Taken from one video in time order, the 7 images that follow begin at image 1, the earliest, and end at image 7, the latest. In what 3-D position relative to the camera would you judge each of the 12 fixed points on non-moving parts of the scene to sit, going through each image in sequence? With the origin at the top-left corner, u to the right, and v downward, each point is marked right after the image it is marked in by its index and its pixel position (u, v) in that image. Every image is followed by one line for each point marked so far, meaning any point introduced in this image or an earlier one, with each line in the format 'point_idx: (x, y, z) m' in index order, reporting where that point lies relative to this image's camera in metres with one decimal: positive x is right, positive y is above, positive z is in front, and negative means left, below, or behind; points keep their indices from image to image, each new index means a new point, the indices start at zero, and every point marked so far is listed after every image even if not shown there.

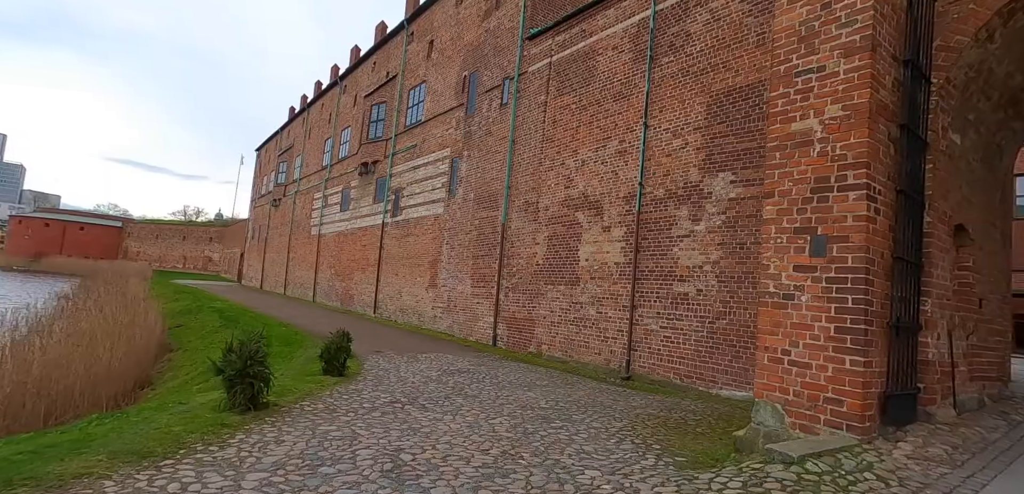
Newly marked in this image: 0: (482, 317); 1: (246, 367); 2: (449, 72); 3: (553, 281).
0: (-0.8, -1.8, +12.7) m
1: (-2.3, -1.0, +4.3) m
2: (-2.0, +5.5, +15.9) m
3: (+0.9, -0.7, +10.7) m
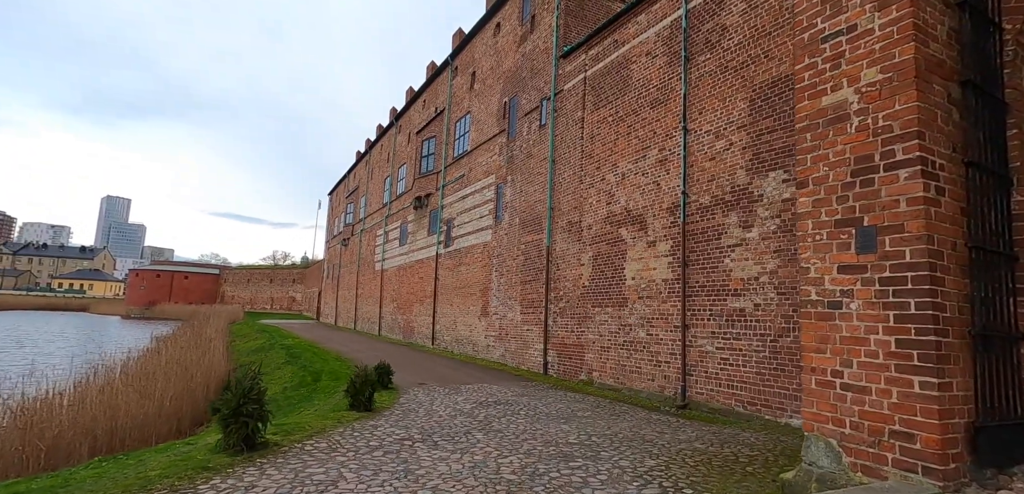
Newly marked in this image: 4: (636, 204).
0: (+0.5, -2.4, +12.2) m
1: (-2.3, -1.3, +4.2) m
2: (-0.7, +4.6, +15.9) m
3: (+1.8, -1.1, +10.1) m
4: (+2.3, +0.8, +9.5) m
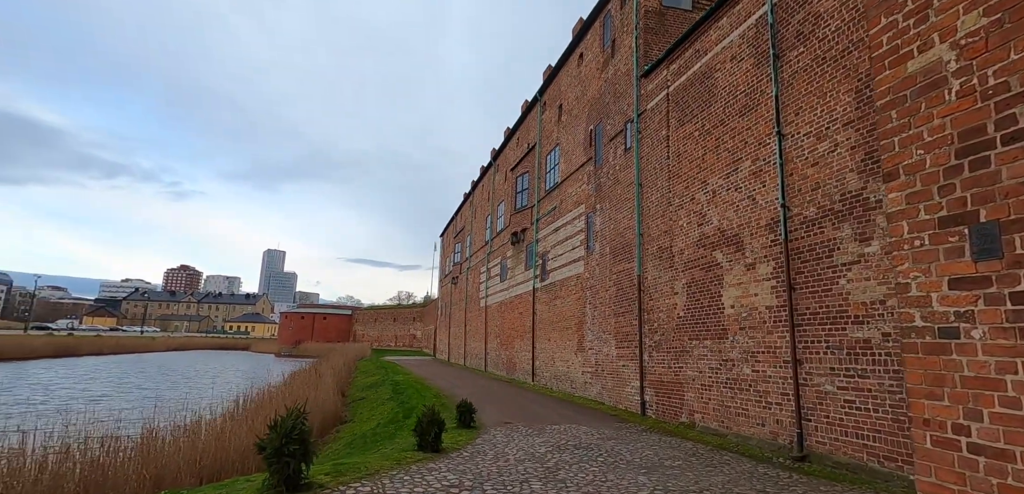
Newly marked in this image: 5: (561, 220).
0: (+2.6, -3.0, +11.3) m
1: (-1.9, -1.6, +4.2) m
2: (+2.0, +3.7, +15.7) m
3: (+3.3, -1.6, +9.1) m
4: (+3.7, +0.4, +8.5) m
5: (+1.6, +0.9, +16.4) m
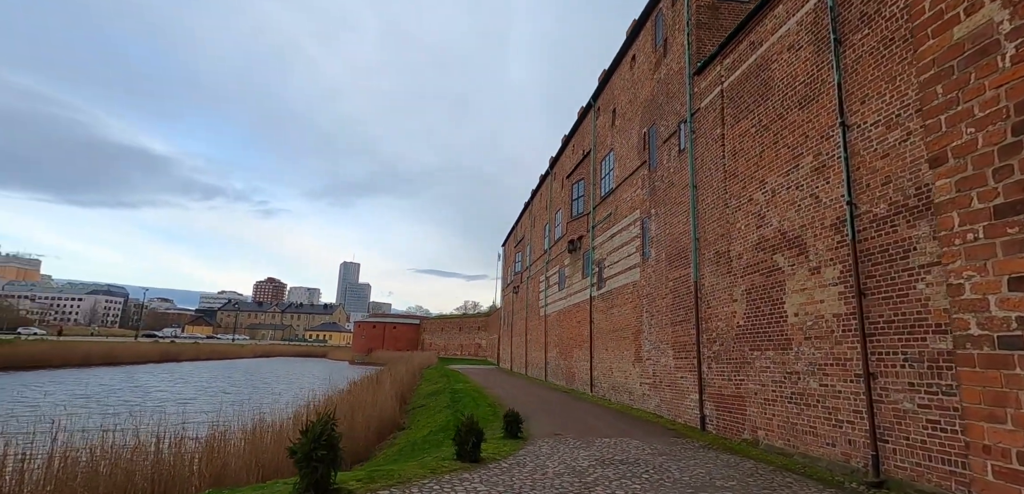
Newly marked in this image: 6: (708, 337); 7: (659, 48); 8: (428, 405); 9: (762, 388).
0: (+3.7, -3.1, +10.7) m
1: (-1.7, -1.7, +4.3) m
2: (+3.6, +3.5, +15.3) m
3: (+4.1, -1.7, +8.4) m
4: (+4.3, +0.3, +7.8) m
5: (+3.3, +0.7, +16.0) m
6: (+3.9, -1.8, +10.0) m
7: (+3.9, +5.3, +13.5) m
8: (-2.7, -5.1, +16.2) m
9: (+4.1, -2.3, +8.3) m
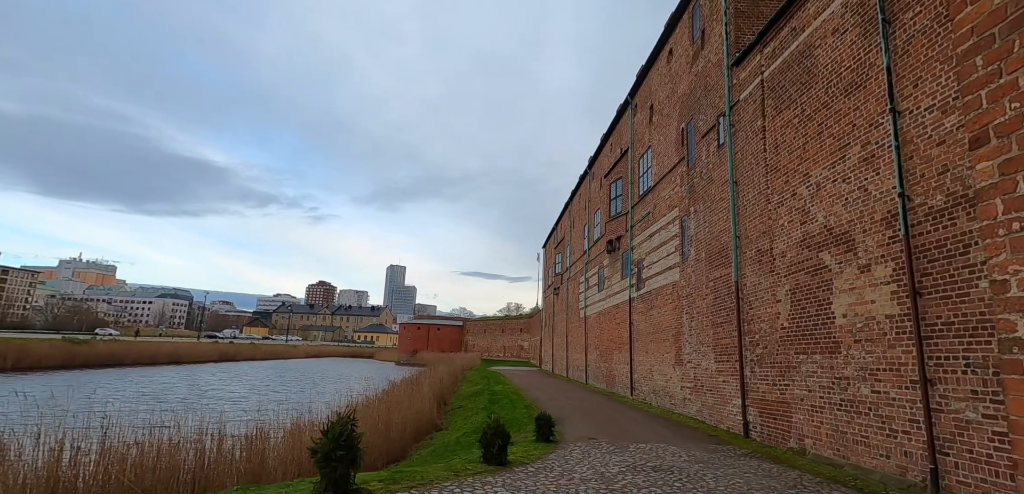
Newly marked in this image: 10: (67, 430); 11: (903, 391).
0: (+4.4, -3.1, +10.2) m
1: (-1.5, -1.7, +4.3) m
2: (+4.6, +3.5, +14.9) m
3: (+4.6, -1.6, +8.0) m
4: (+4.8, +0.4, +7.3) m
5: (+4.4, +0.7, +15.6) m
6: (+4.5, -1.8, +9.6) m
7: (+4.8, +5.3, +13.0) m
8: (-1.5, -5.1, +16.2) m
9: (+4.6, -2.3, +7.8) m
10: (-6.9, -2.9, +7.8) m
11: (+4.7, -1.7, +6.1) m
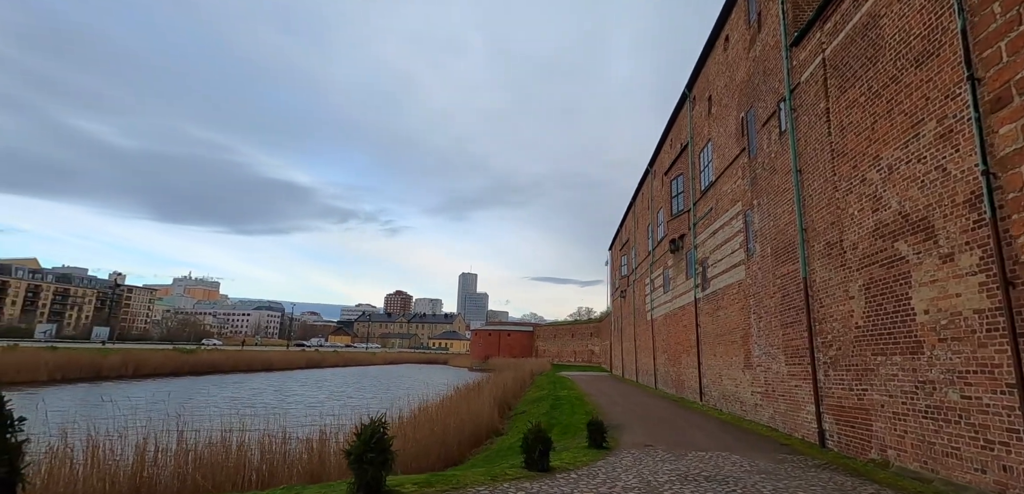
0: (+5.5, -3.0, +9.5) m
1: (-1.3, -1.8, +4.4) m
2: (+6.1, +3.6, +14.1) m
3: (+5.3, -1.5, +7.2) m
4: (+5.3, +0.5, +6.6) m
5: (+6.0, +0.7, +14.8) m
6: (+5.4, -1.6, +8.8) m
7: (+5.9, +5.5, +12.3) m
8: (+0.5, -5.3, +16.2) m
9: (+5.3, -2.1, +7.1) m
10: (-6.1, -3.2, +8.6) m
11: (+5.1, -1.6, +5.3) m
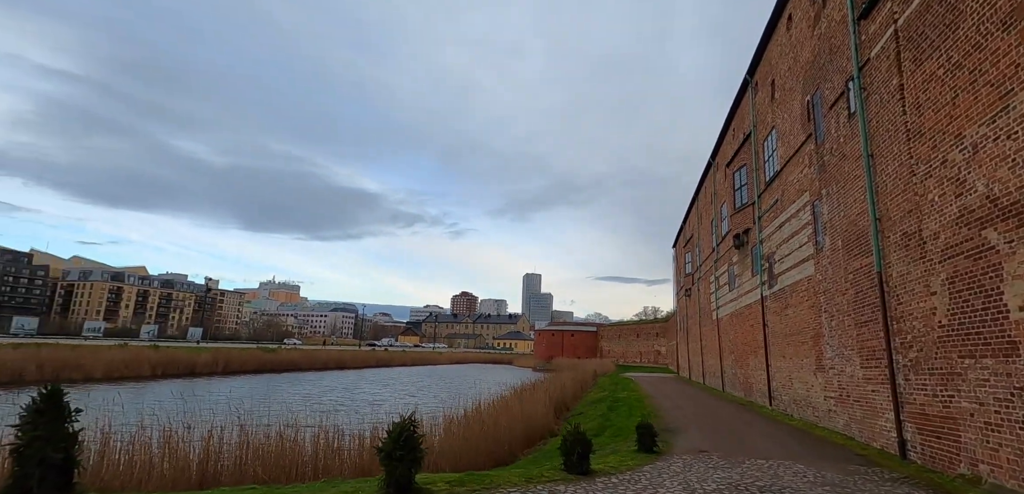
0: (+6.3, -2.8, +8.6) m
1: (-1.1, -1.8, +4.5) m
2: (+7.4, +3.7, +13.2) m
3: (+5.8, -1.3, +6.4) m
4: (+5.7, +0.7, +5.8) m
5: (+7.5, +0.9, +13.8) m
6: (+6.2, -1.5, +8.0) m
7: (+6.9, +5.6, +11.4) m
8: (+2.3, -5.2, +15.9) m
9: (+5.8, -2.0, +6.3) m
10: (-5.2, -3.3, +9.3) m
11: (+5.5, -1.4, +4.6) m
